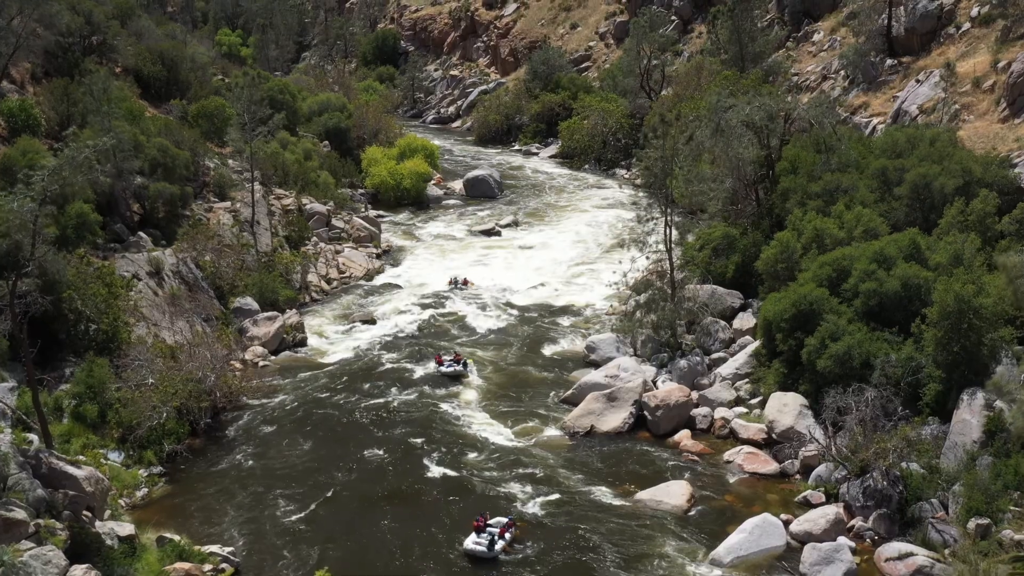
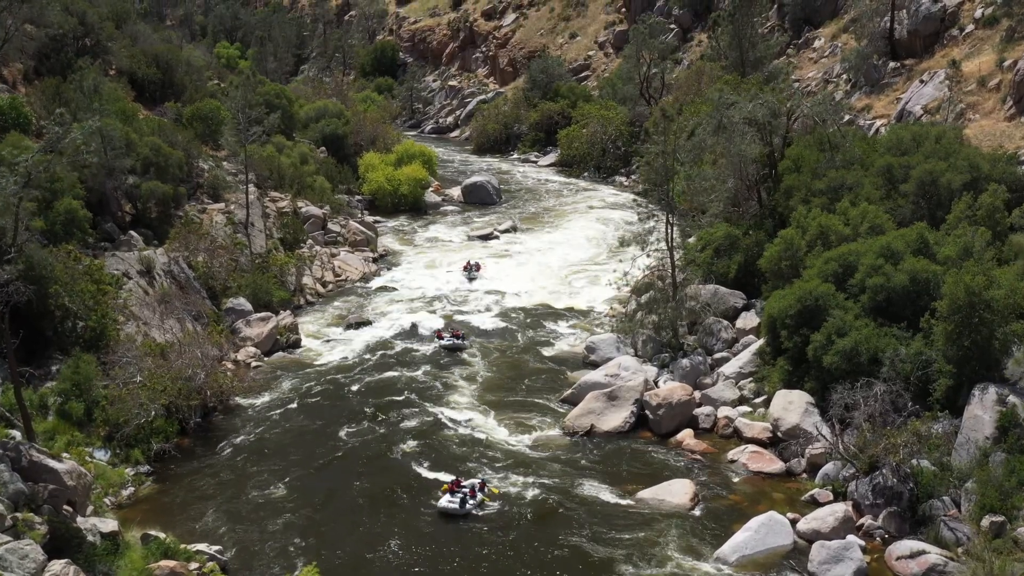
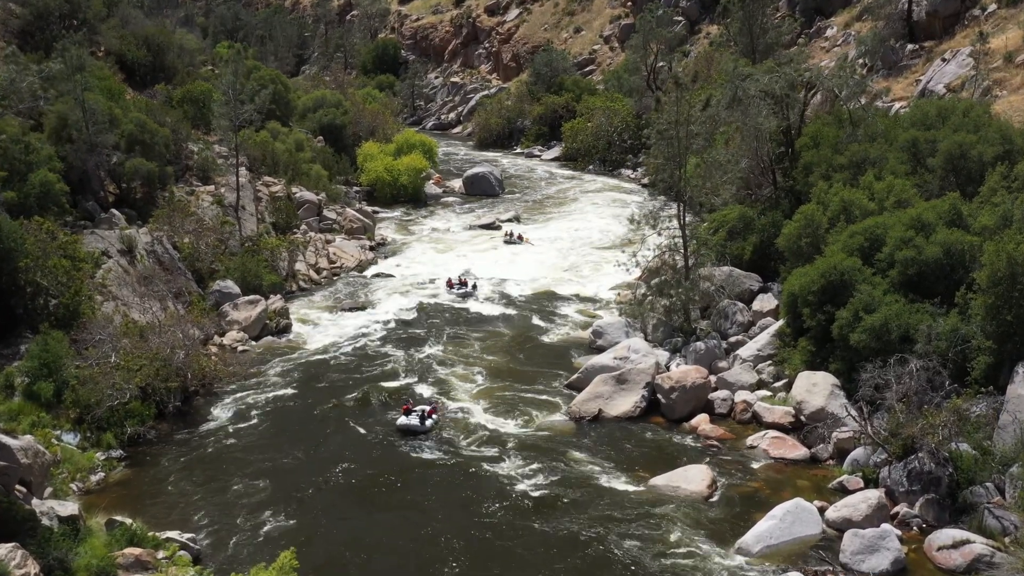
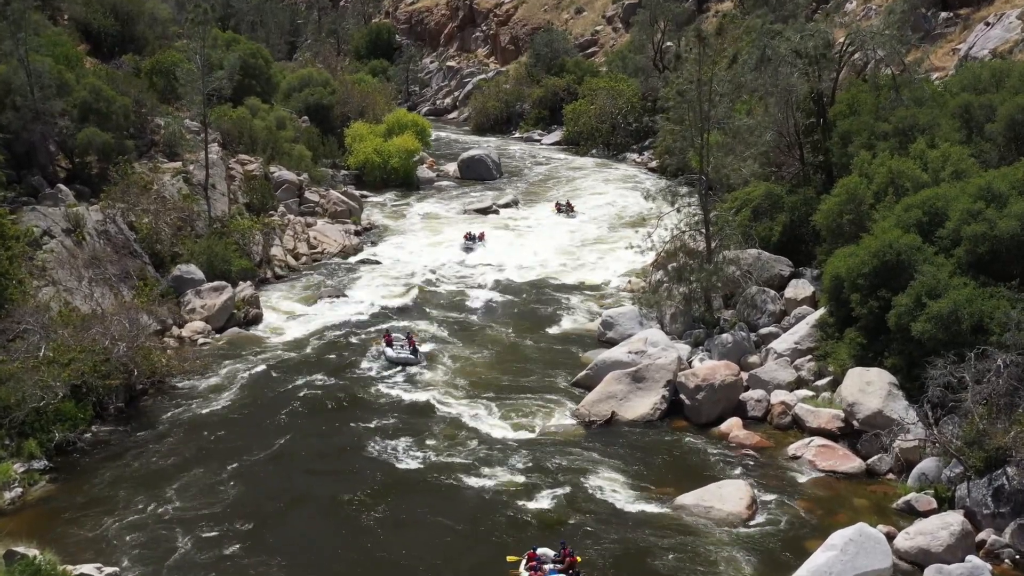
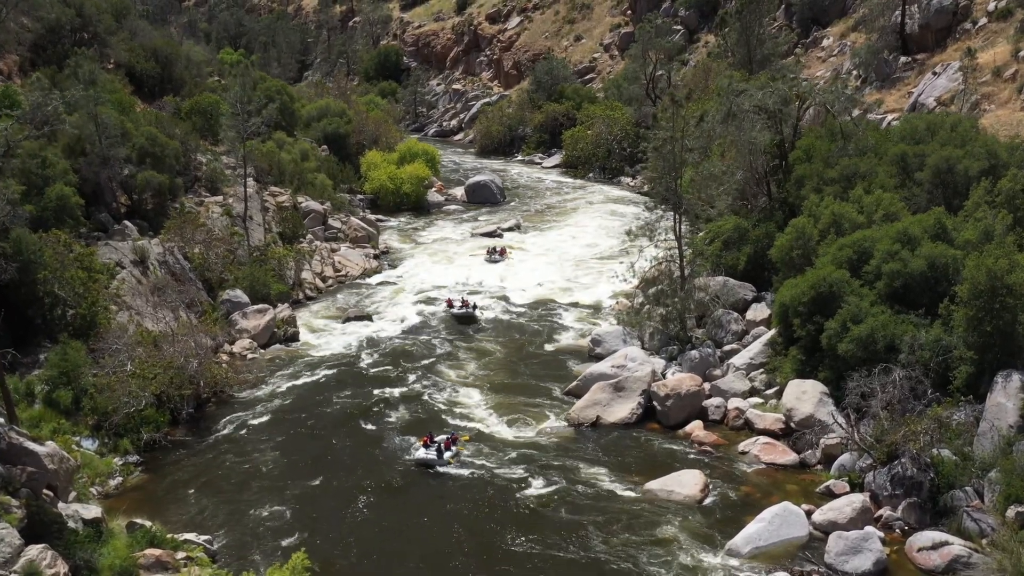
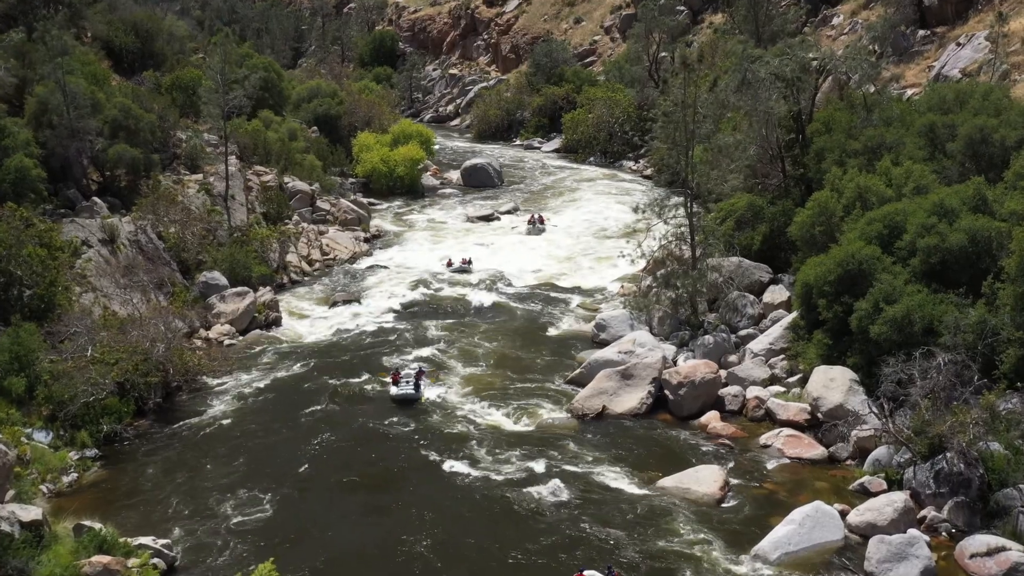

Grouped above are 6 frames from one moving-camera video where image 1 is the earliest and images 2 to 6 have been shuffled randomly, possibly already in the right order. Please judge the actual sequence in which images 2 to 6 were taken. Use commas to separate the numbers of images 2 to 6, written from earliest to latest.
2, 5, 3, 6, 4
